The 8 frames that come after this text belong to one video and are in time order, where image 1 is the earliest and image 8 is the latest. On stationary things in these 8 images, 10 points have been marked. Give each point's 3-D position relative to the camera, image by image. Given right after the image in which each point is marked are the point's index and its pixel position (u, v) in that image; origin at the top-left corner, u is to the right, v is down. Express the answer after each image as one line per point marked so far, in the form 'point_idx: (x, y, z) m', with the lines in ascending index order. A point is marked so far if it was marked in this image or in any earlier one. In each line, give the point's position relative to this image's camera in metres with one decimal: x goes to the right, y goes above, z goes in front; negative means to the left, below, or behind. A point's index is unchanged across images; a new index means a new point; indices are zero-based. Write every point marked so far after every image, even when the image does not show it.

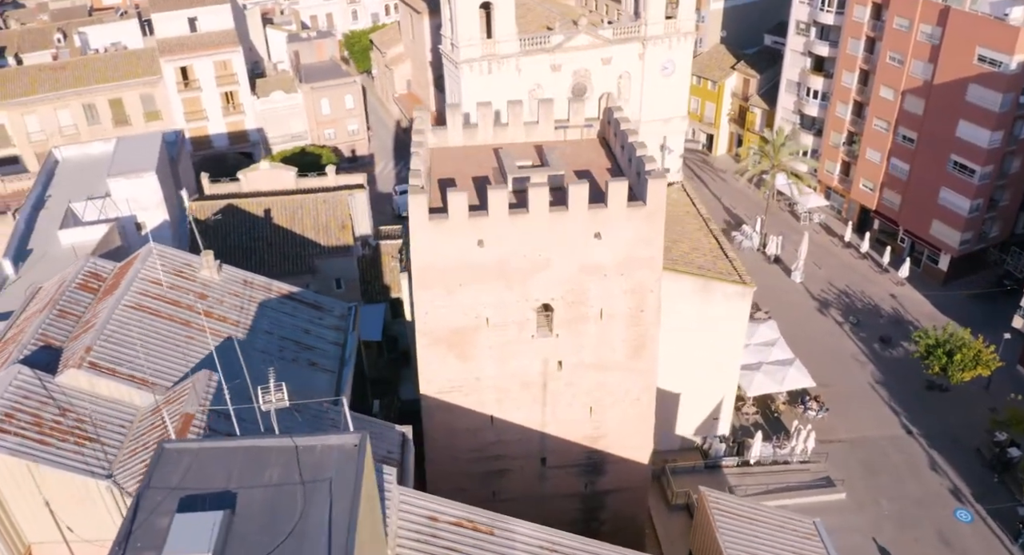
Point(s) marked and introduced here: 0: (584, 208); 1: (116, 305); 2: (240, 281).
0: (+1.6, +1.5, +17.2) m
1: (-8.7, -0.7, +17.2) m
2: (-6.8, -0.1, +19.7) m
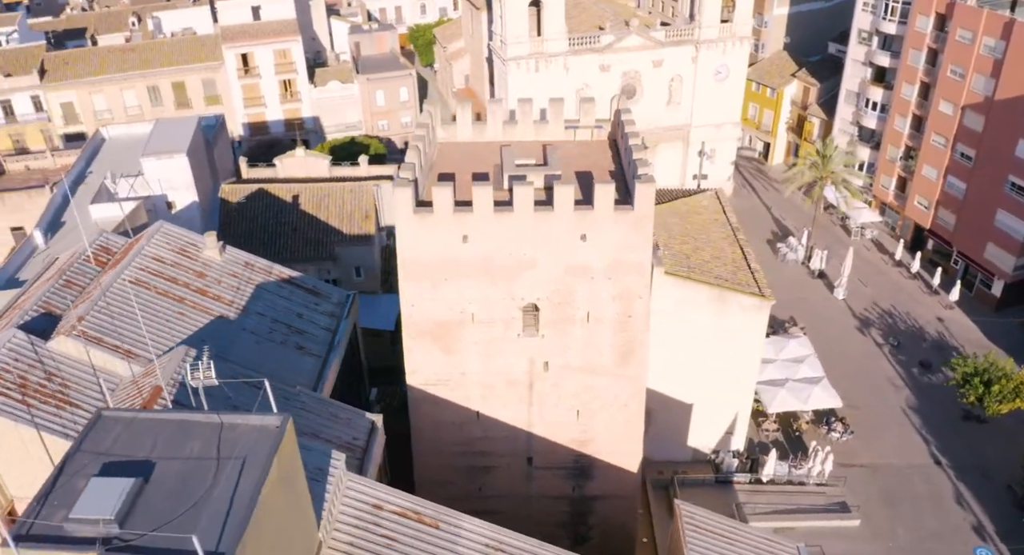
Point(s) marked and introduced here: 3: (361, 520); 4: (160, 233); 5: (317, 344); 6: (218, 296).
0: (+1.3, +1.5, +17.0) m
1: (-9.1, -0.1, +18.0) m
2: (-7.0, +0.3, +20.3) m
3: (-2.6, -4.2, +13.5) m
4: (-8.9, +1.1, +19.8) m
5: (-4.8, -1.6, +19.1) m
6: (-7.1, -0.5, +19.0) m
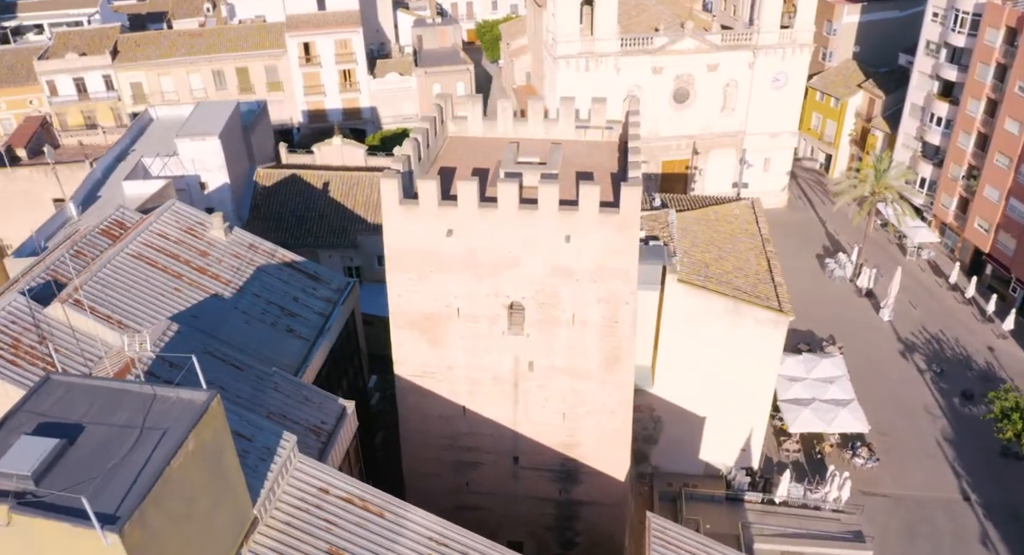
0: (+0.9, +1.5, +16.8) m
1: (-9.4, +0.6, +18.7) m
2: (-7.0, +0.8, +20.8) m
3: (-3.6, -3.9, +13.7) m
4: (-9.0, +1.7, +20.5) m
5: (-5.1, -1.2, +19.5) m
6: (-7.3, +0.1, +19.5) m
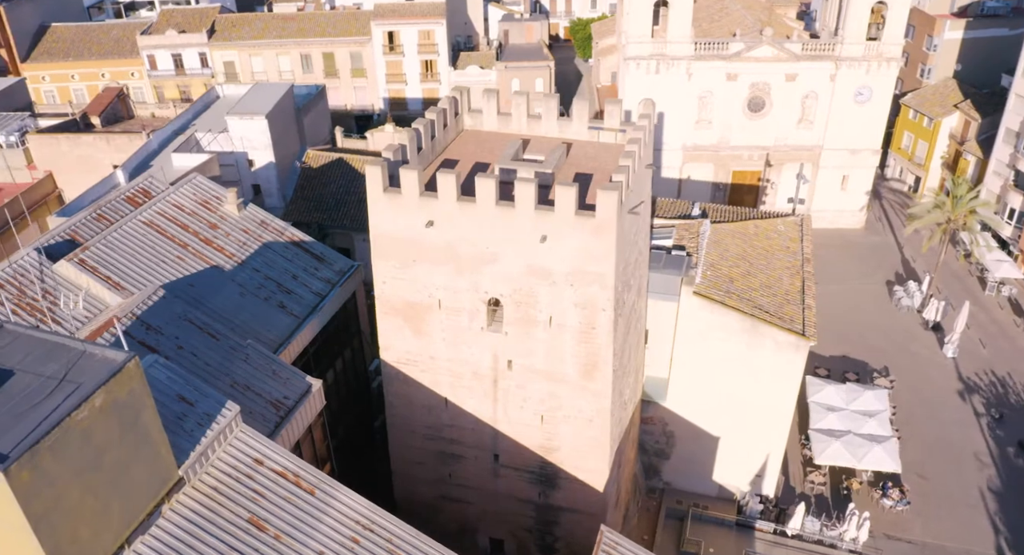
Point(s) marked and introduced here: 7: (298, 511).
0: (+0.4, +1.5, +16.6) m
1: (-9.6, +1.5, +19.8) m
2: (-7.0, +1.5, +21.6) m
3: (-5.0, -3.5, +14.1) m
4: (-8.9, +2.6, +21.5) m
5: (-5.4, -0.7, +20.1) m
6: (-7.5, +0.8, +20.4) m
7: (-3.8, -4.2, +14.1) m
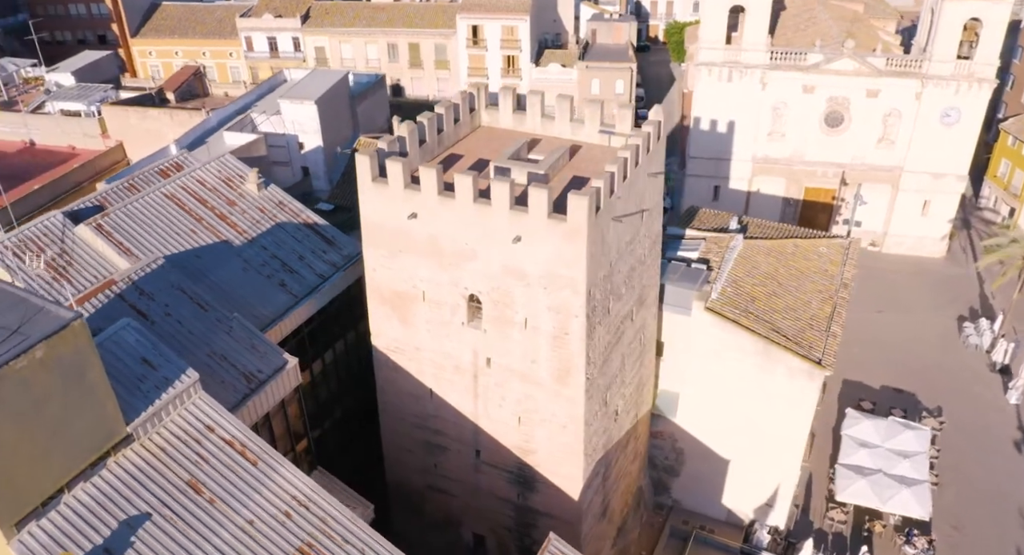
0: (-0.1, +1.5, +16.6) m
1: (-9.6, +2.3, +21.0) m
2: (-6.8, +2.2, +22.5) m
3: (-6.2, -3.0, +14.9) m
4: (-8.5, +3.4, +22.6) m
5: (-5.6, -0.2, +20.8) m
6: (-7.5, +1.5, +21.3) m
7: (-5.1, -3.8, +14.7) m
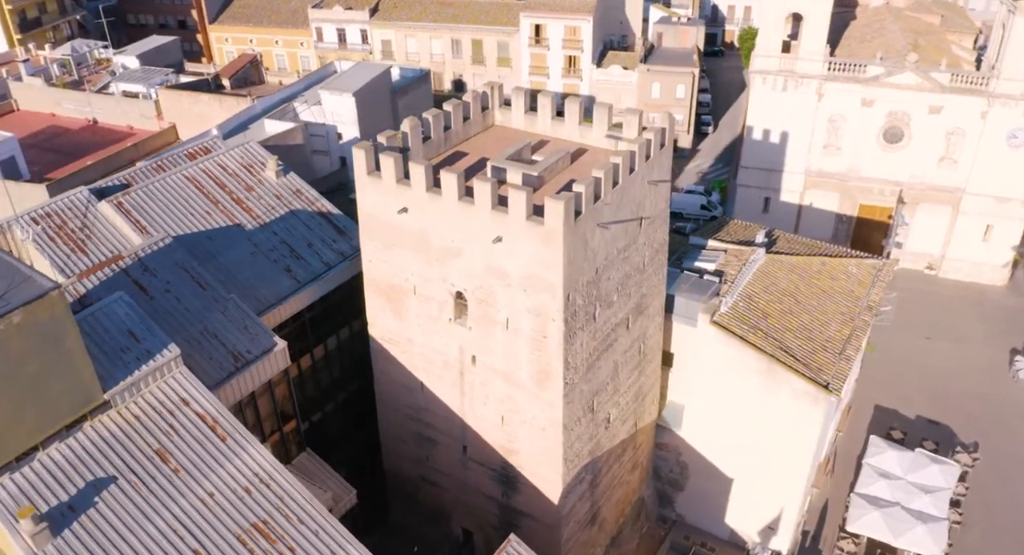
0: (-0.5, +1.5, +16.7) m
1: (-9.4, +2.9, +22.0) m
2: (-6.5, +2.6, +23.2) m
3: (-7.0, -2.6, +15.6) m
4: (-8.2, +3.9, +23.5) m
5: (-5.7, +0.2, +21.4) m
6: (-7.4, +1.9, +22.2) m
7: (-6.0, -3.4, +15.3) m
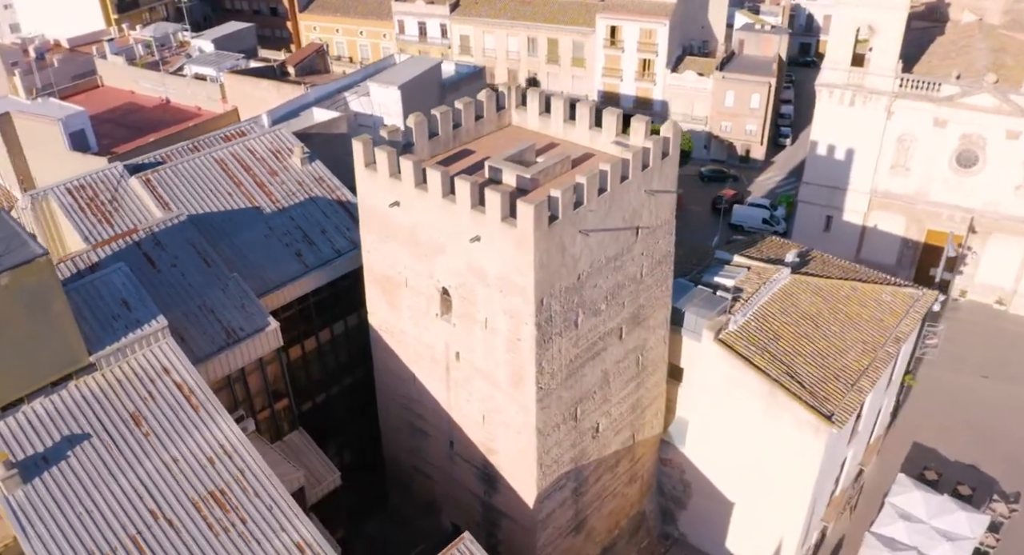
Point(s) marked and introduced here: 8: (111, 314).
0: (-0.9, +1.5, +16.9) m
1: (-9.0, +3.6, +23.2) m
2: (-6.1, +3.1, +24.0) m
3: (-7.8, -2.0, +16.6) m
4: (-7.6, +4.5, +24.5) m
5: (-5.6, +0.6, +22.2) m
6: (-7.1, +2.5, +23.1) m
7: (-6.9, -2.9, +16.2) m
8: (-8.6, -0.8, +16.8) m
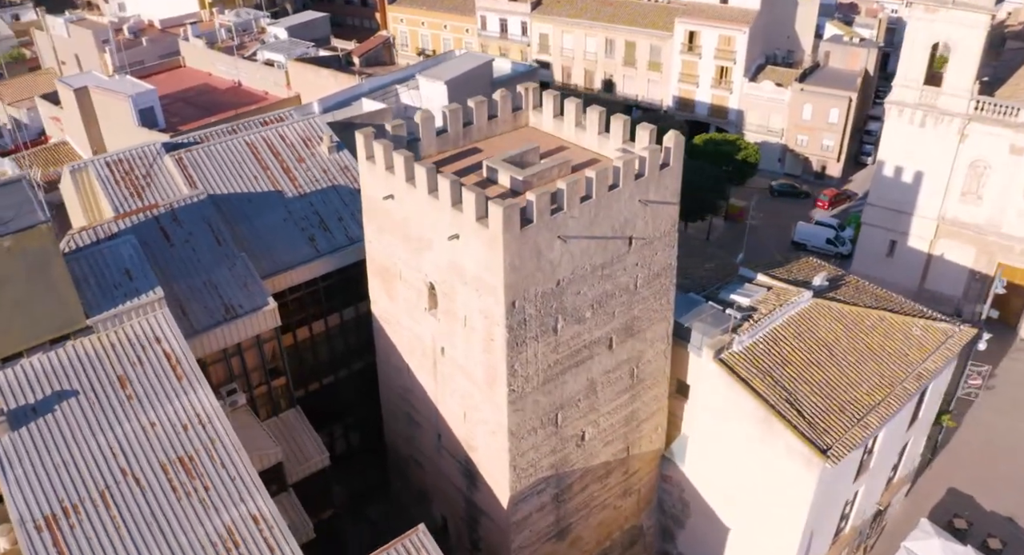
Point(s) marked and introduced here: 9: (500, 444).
0: (-1.4, +1.6, +17.1) m
1: (-8.5, +4.3, +24.3) m
2: (-5.5, +3.5, +24.8) m
3: (-8.4, -1.4, +17.6) m
4: (-6.8, +5.1, +25.5) m
5: (-5.4, +1.0, +22.9) m
6: (-6.7, +3.0, +24.0) m
7: (-7.7, -2.4, +17.2) m
8: (-9.1, -0.1, +18.0) m
9: (-0.3, -4.1, +19.2) m
